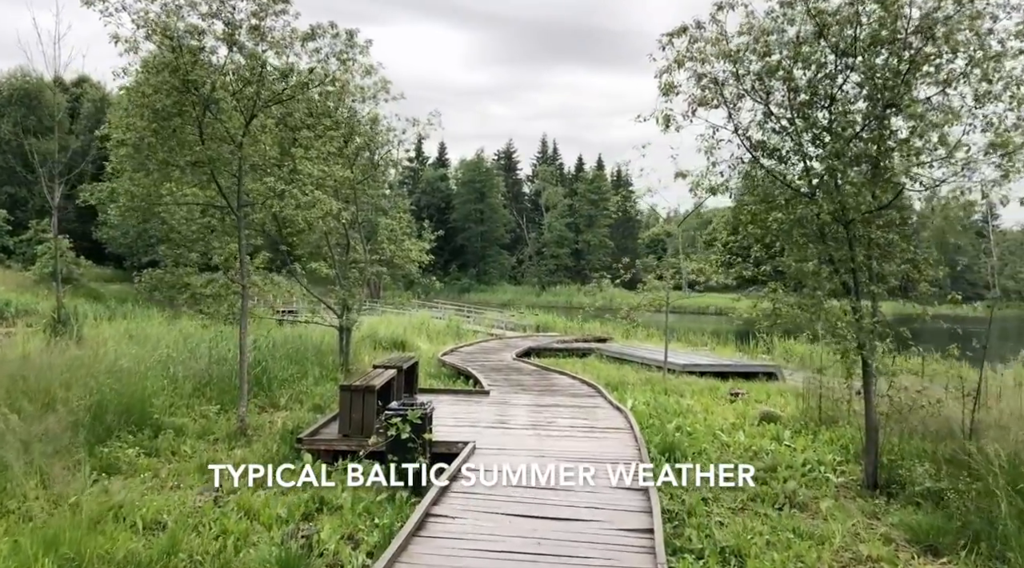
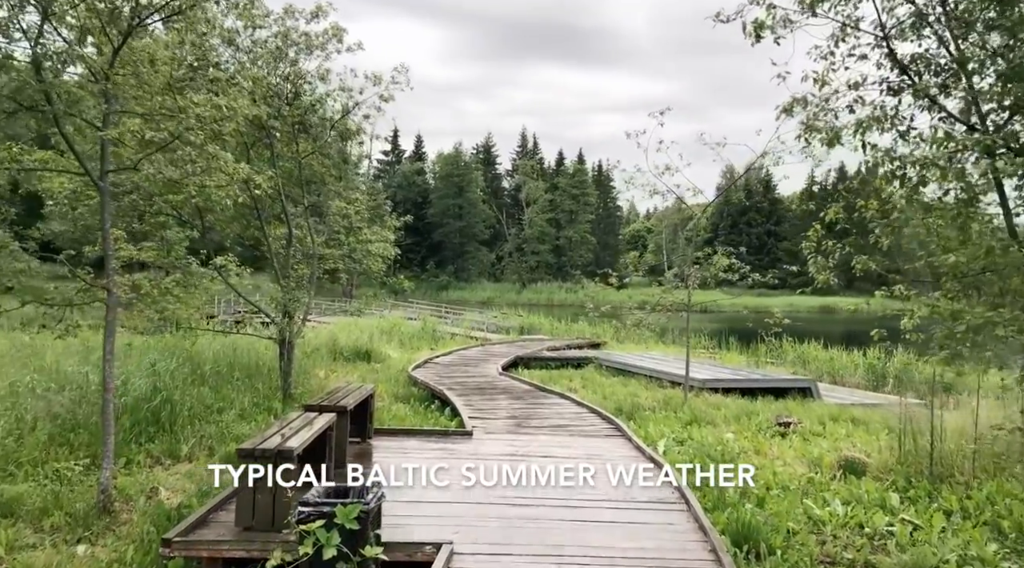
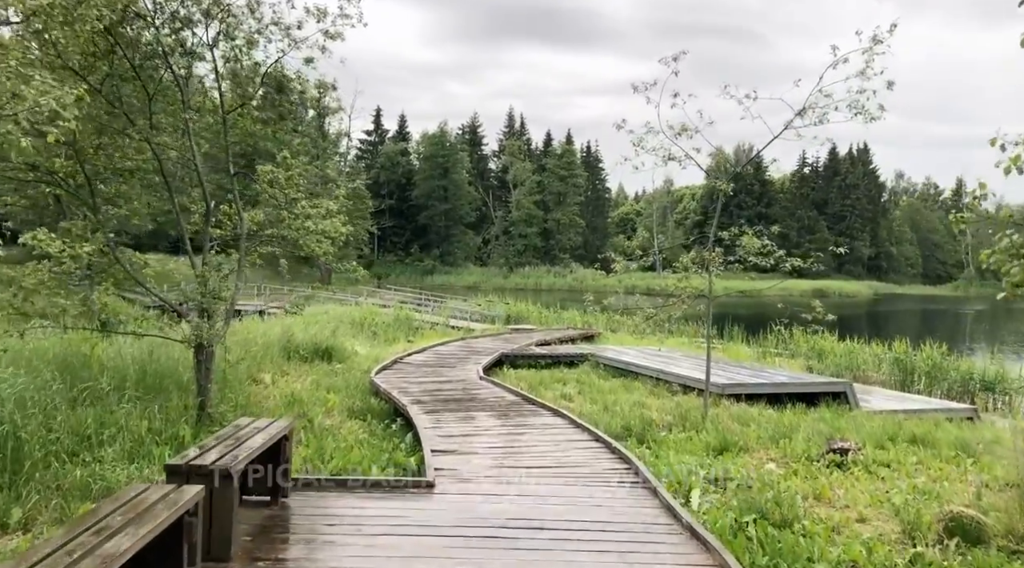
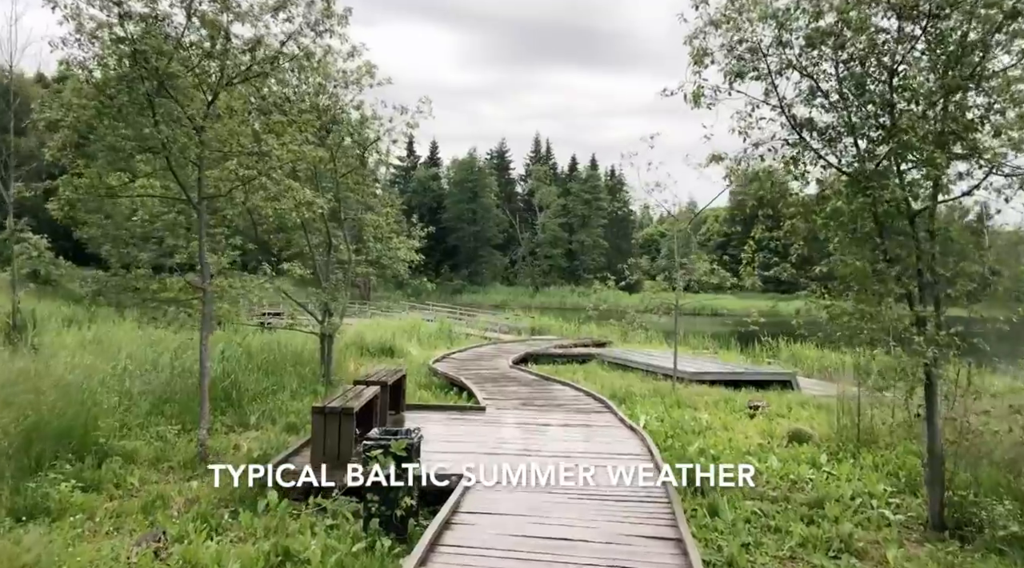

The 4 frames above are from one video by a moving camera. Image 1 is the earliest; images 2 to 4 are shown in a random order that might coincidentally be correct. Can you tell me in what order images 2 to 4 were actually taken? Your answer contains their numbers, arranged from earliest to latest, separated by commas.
4, 2, 3
